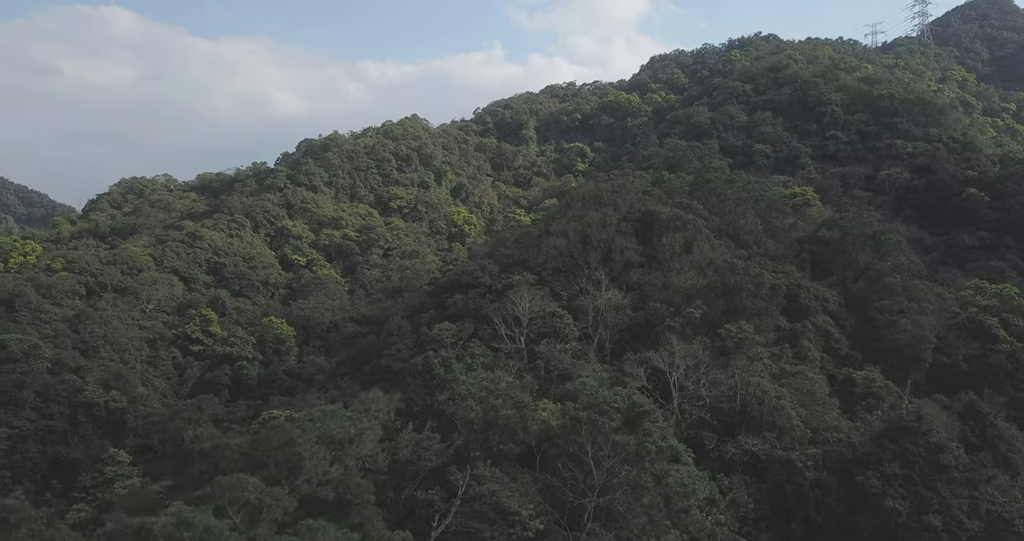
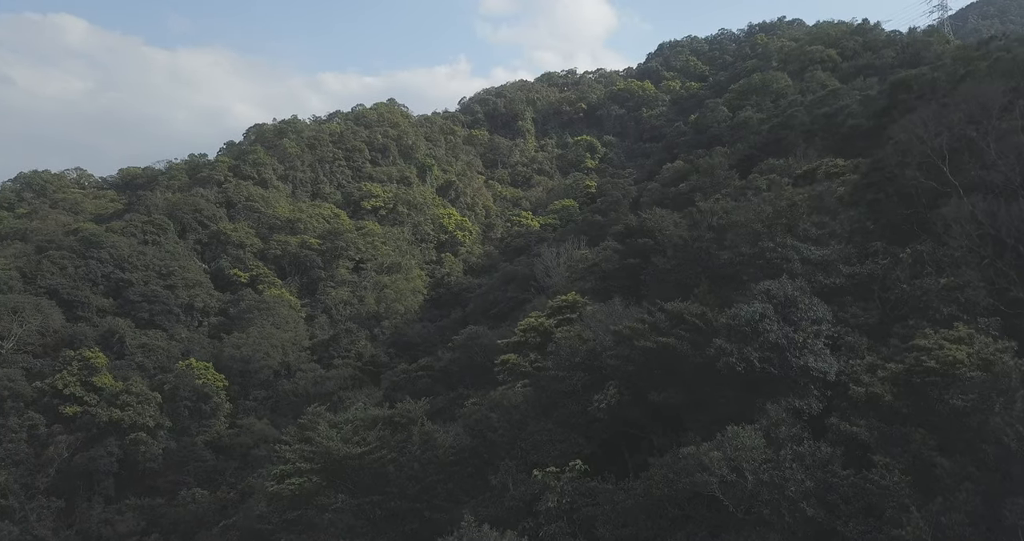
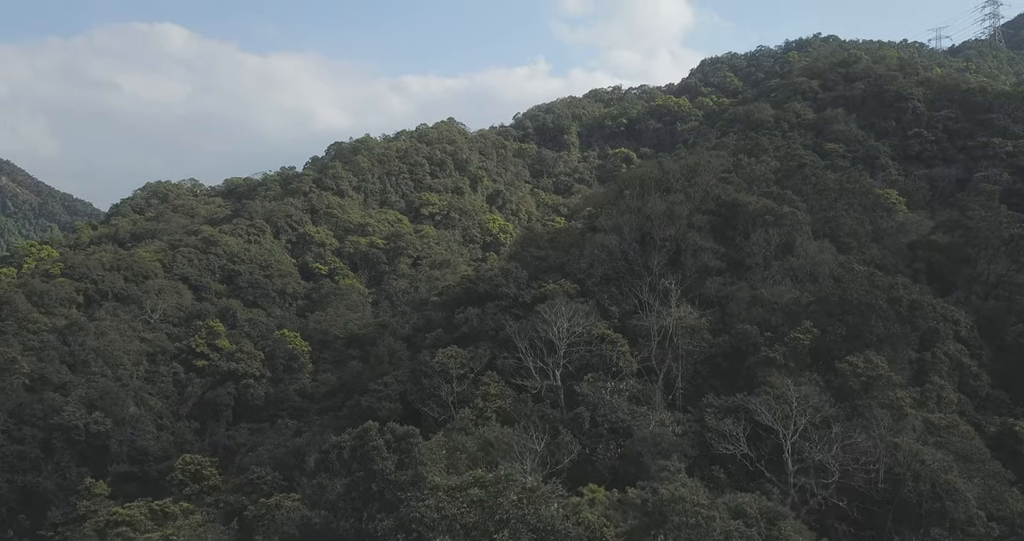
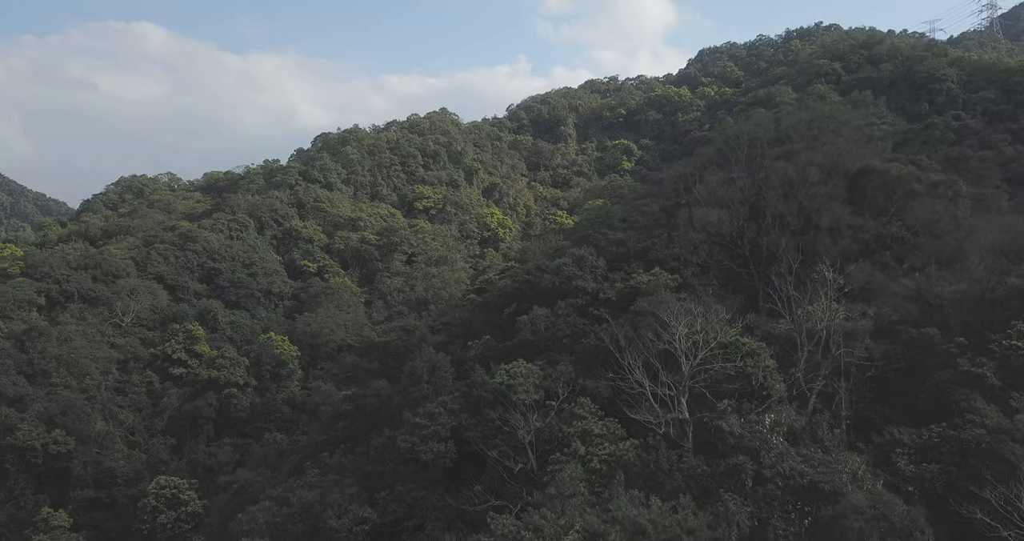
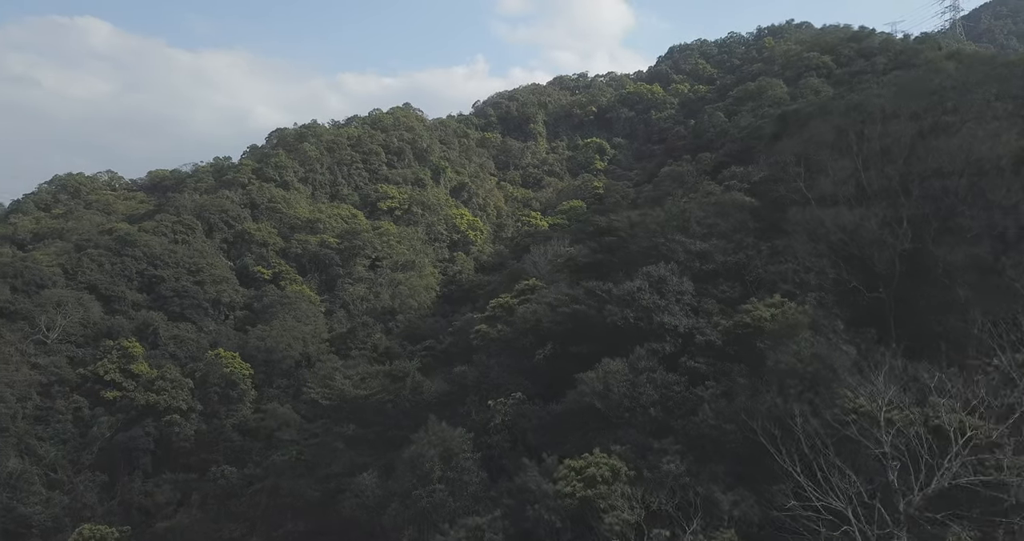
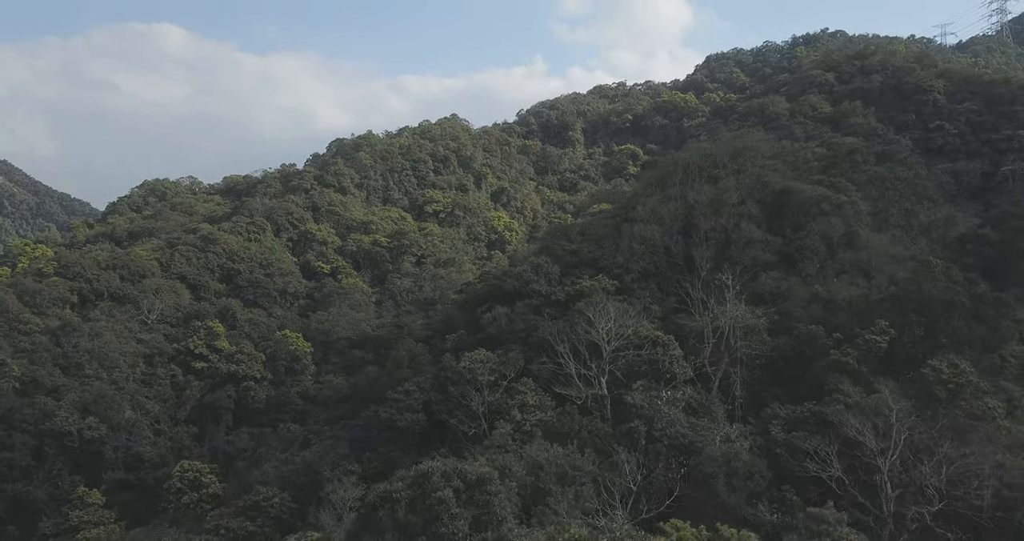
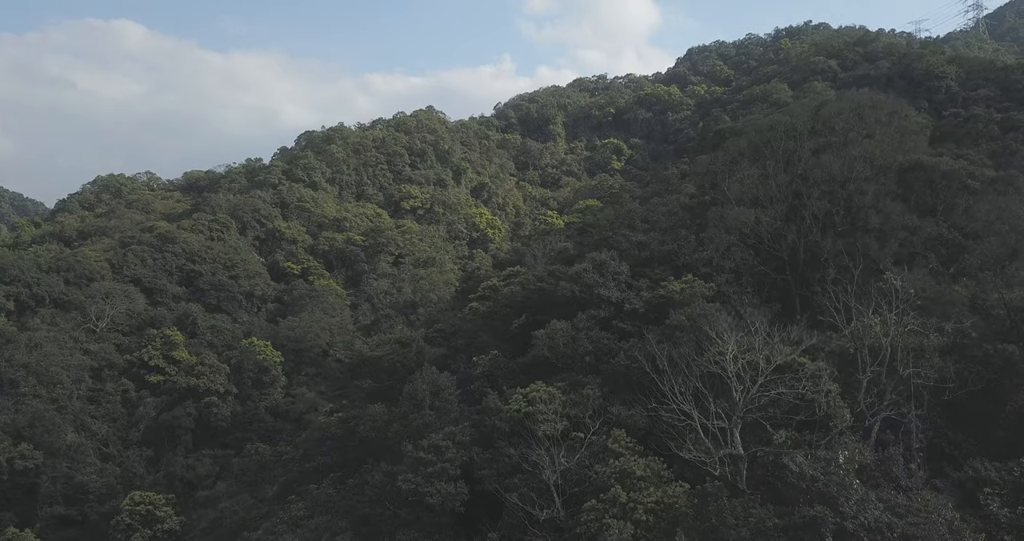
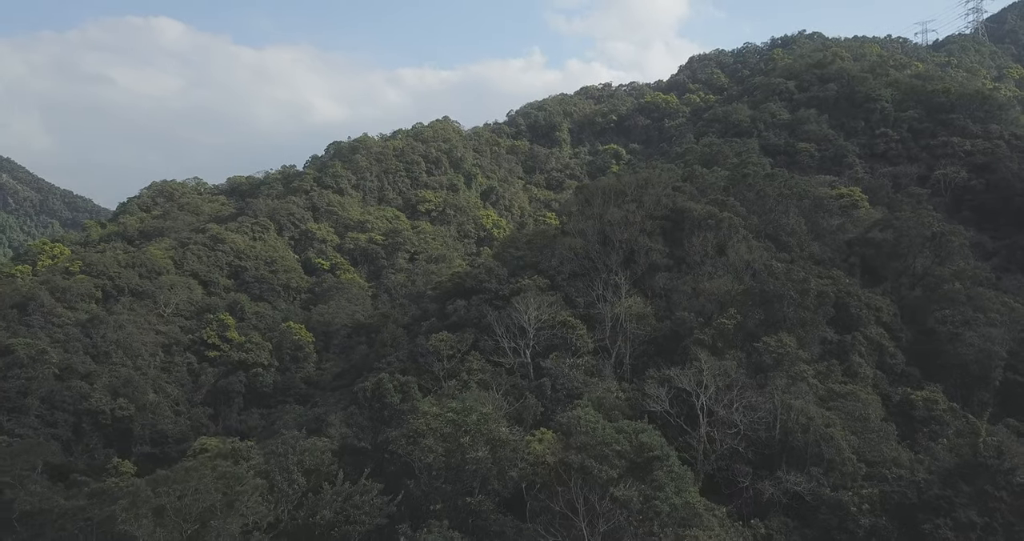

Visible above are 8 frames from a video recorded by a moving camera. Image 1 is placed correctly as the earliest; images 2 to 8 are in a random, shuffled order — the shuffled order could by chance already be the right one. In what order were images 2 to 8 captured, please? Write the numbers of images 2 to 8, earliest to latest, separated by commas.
8, 3, 6, 4, 7, 5, 2
